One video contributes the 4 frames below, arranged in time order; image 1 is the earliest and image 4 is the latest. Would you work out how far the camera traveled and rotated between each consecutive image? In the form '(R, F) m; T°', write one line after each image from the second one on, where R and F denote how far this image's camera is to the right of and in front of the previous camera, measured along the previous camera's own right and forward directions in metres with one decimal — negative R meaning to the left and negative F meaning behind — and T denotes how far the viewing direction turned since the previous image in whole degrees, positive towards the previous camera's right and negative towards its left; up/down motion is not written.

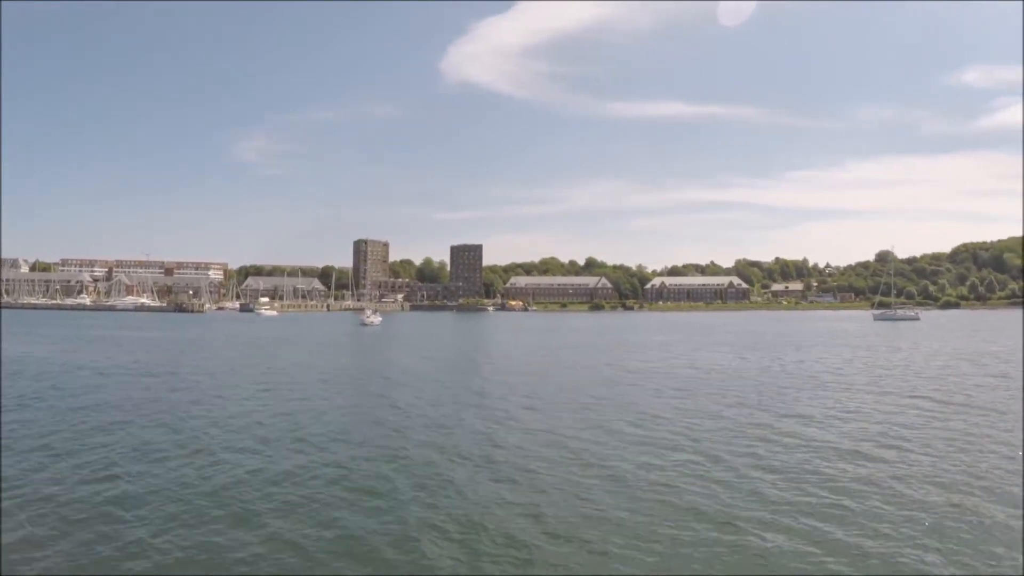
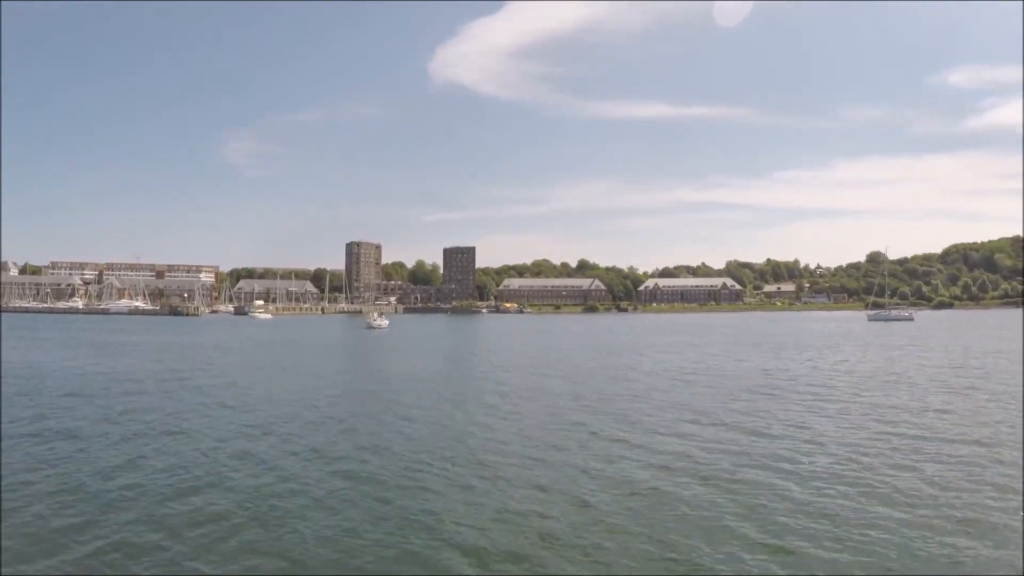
(-0.9, -0.1) m; +1°
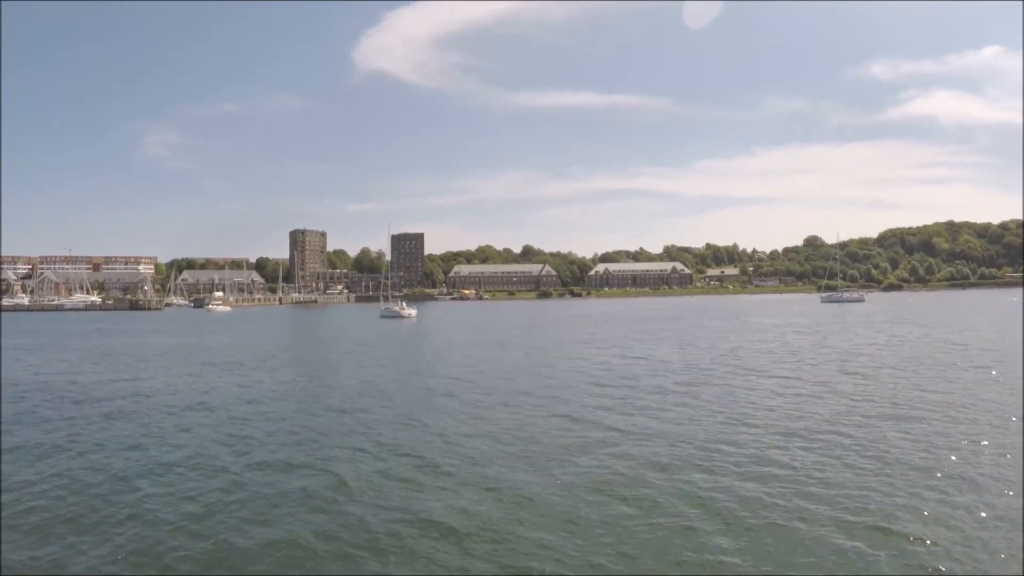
(-5.6, -1.2) m; +7°
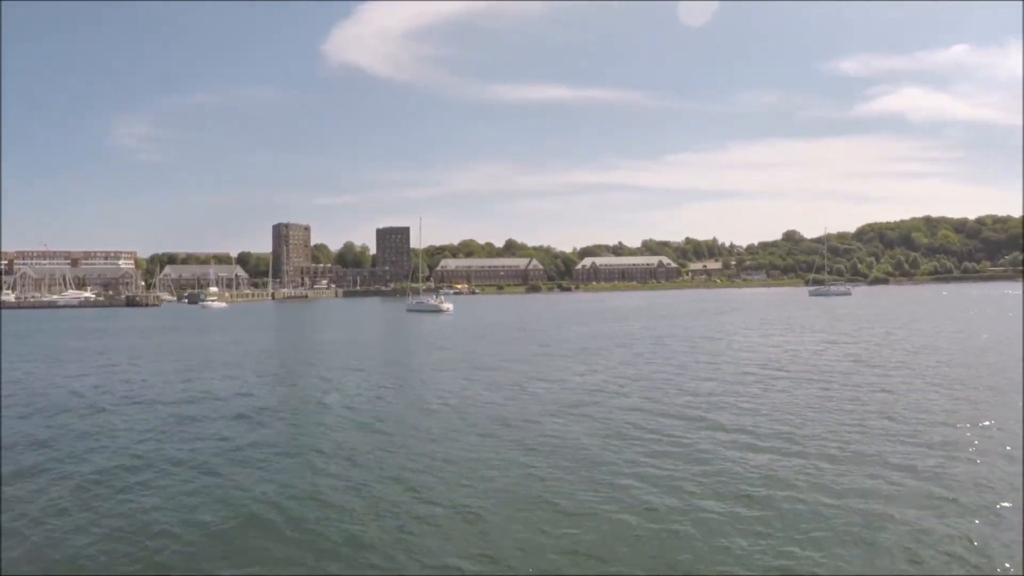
(-2.9, -1.1) m; +2°
